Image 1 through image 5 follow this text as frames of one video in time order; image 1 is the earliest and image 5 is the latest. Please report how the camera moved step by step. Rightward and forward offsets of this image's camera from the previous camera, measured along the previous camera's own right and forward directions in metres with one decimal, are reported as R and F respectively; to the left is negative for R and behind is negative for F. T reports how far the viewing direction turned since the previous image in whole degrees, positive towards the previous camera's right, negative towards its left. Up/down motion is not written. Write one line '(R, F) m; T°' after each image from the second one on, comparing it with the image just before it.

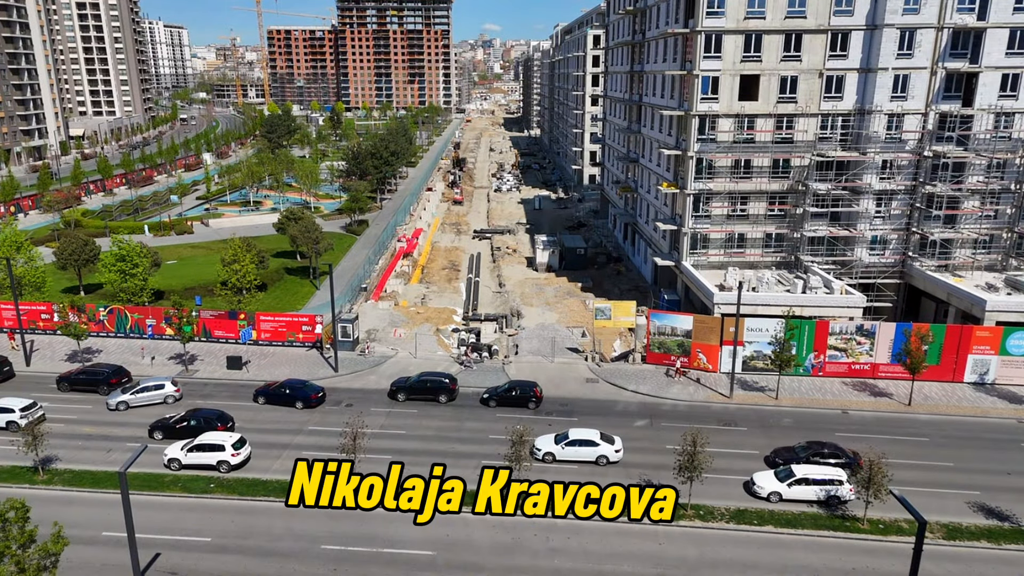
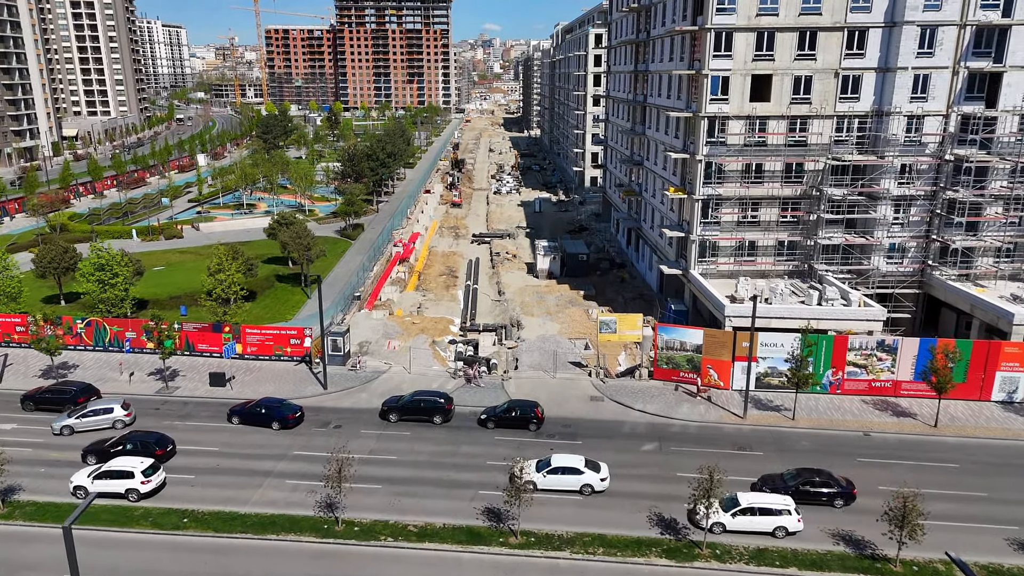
(0.0, +2.3) m; 0°
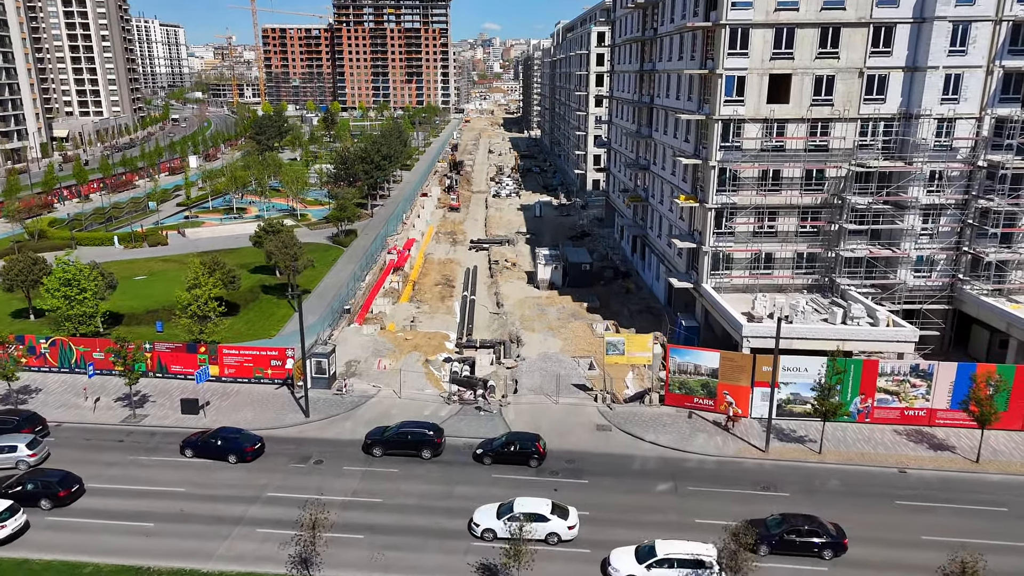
(0.0, +3.2) m; 0°
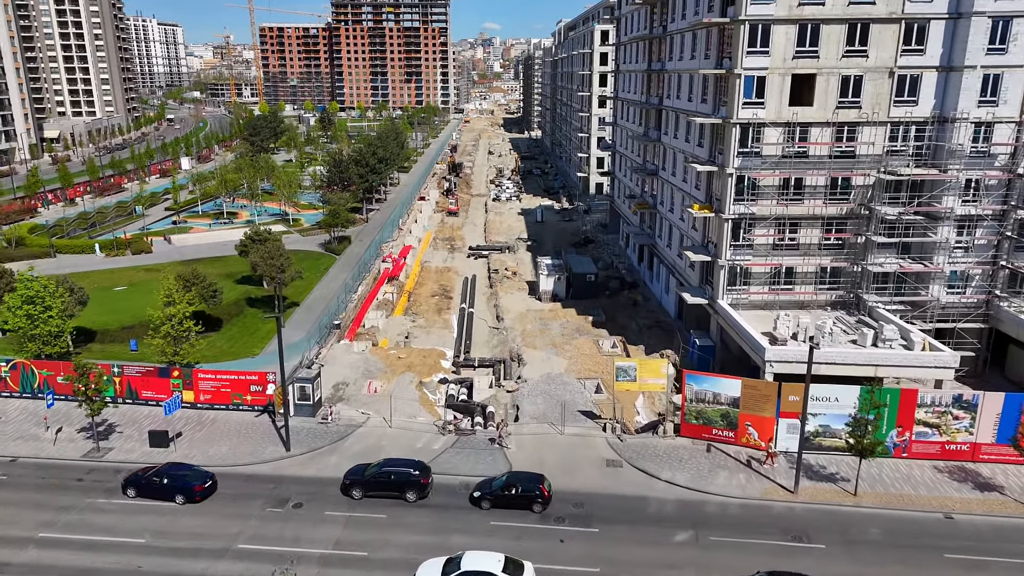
(-0.1, +3.2) m; 0°
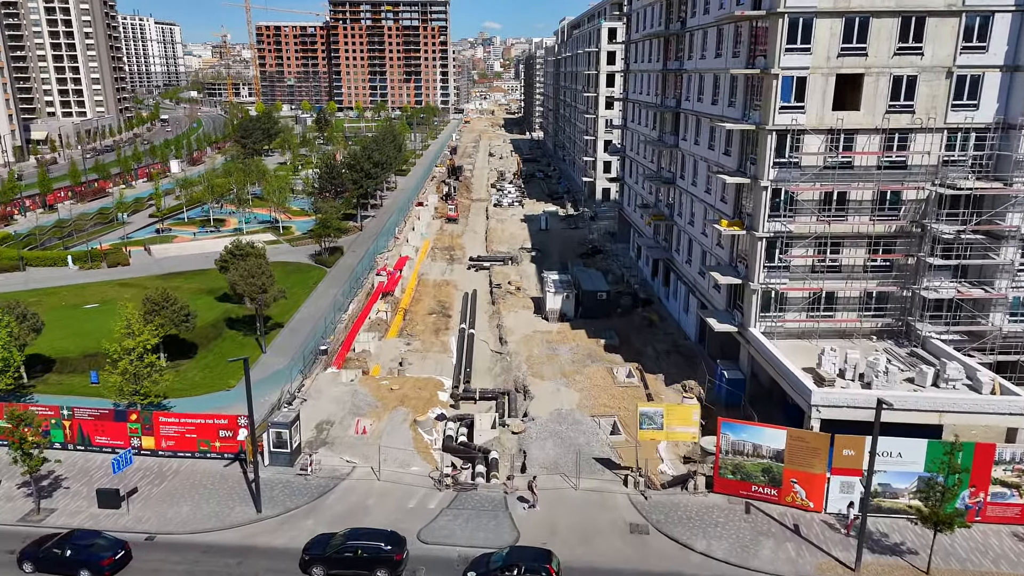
(-0.3, +4.6) m; 0°
